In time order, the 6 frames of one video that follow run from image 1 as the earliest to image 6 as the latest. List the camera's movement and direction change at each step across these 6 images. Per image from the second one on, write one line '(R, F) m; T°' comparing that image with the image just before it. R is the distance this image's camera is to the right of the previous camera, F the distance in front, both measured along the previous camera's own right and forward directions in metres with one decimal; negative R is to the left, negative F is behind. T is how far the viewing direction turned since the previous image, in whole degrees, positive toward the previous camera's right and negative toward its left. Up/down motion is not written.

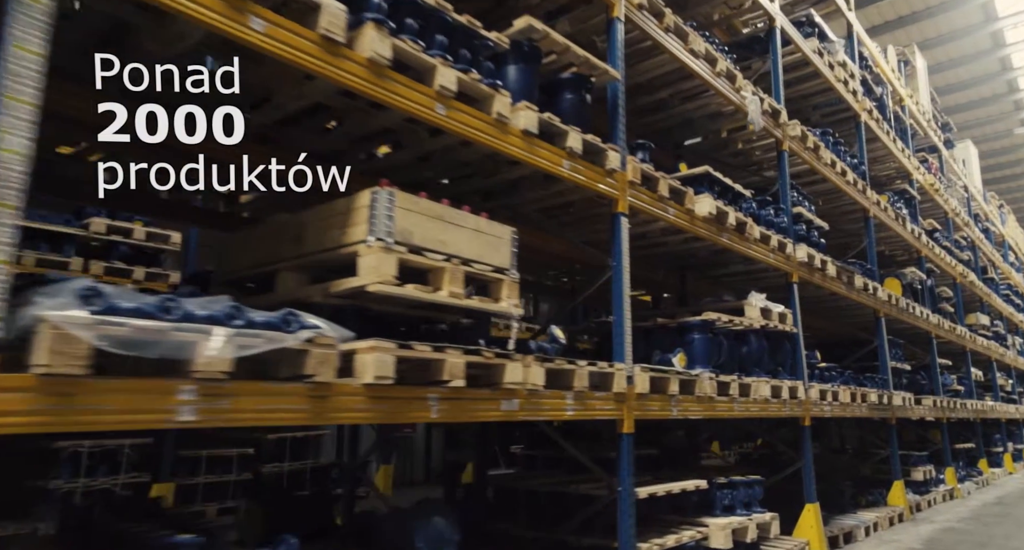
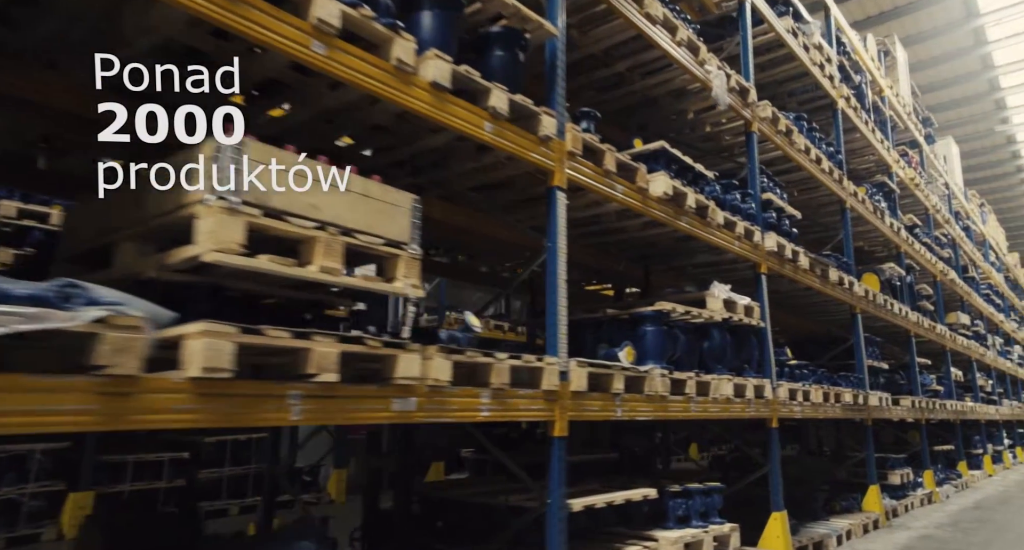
(+0.4, +0.5) m; +1°
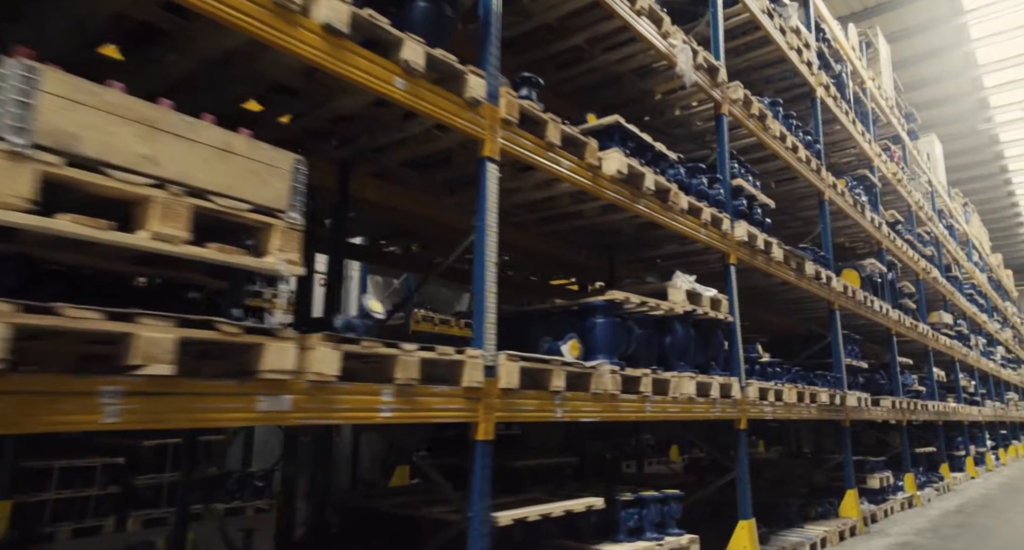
(+0.3, +0.5) m; +1°
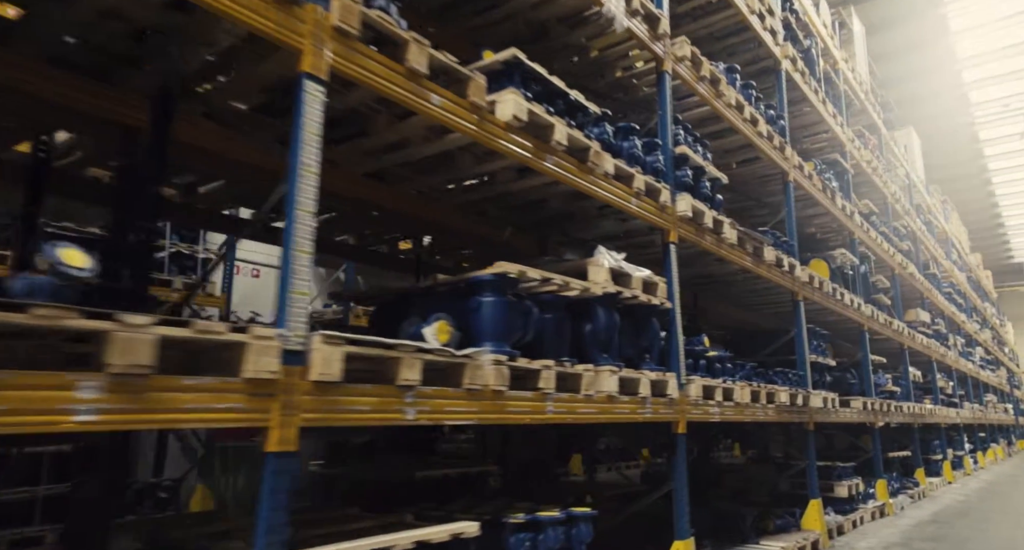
(+0.6, +0.8) m; +1°
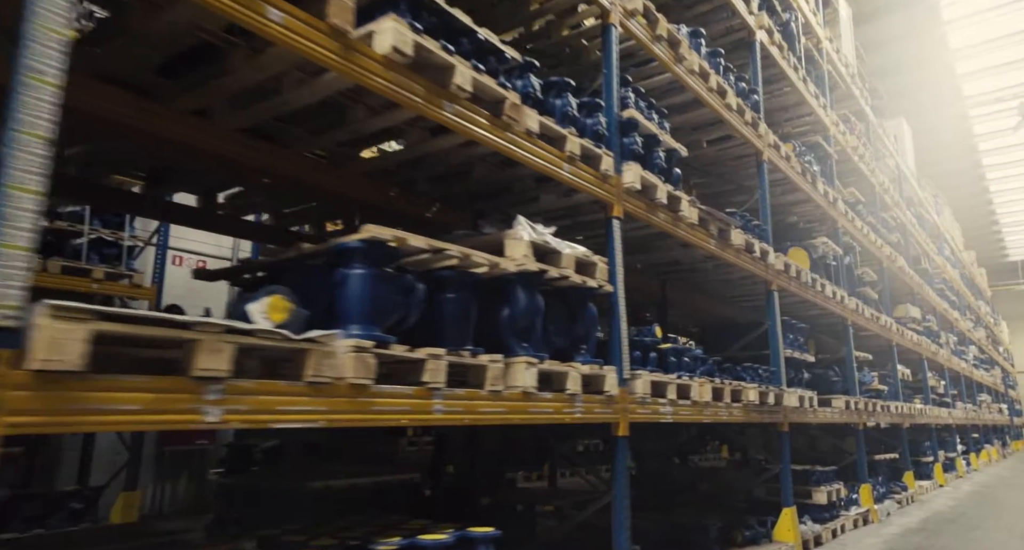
(+0.5, +0.7) m; 0°
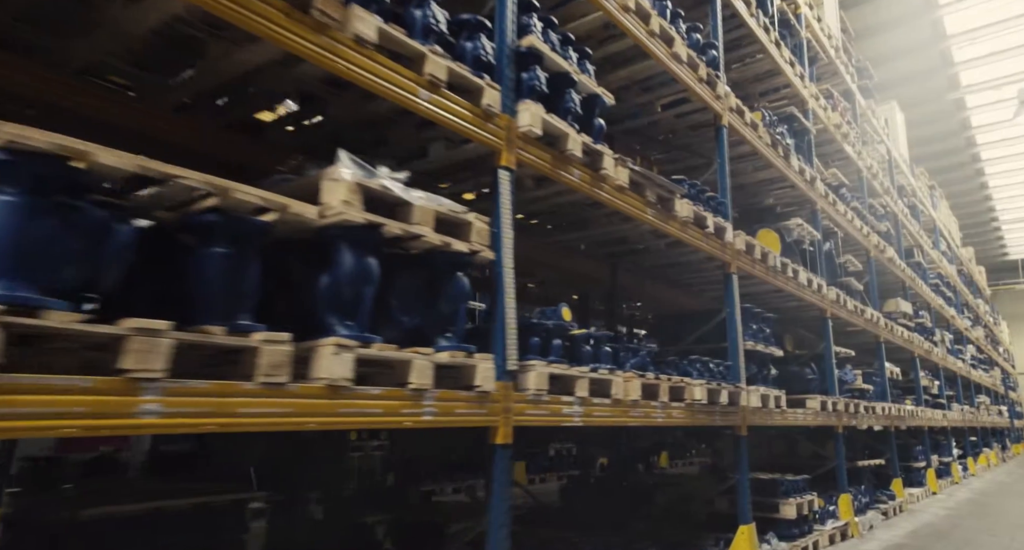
(+0.8, +1.0) m; 0°
